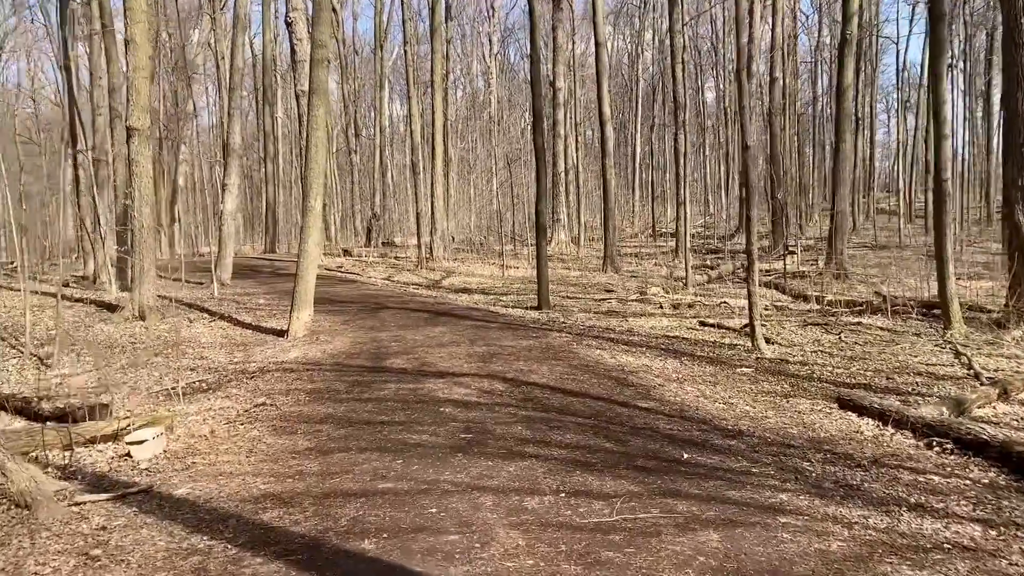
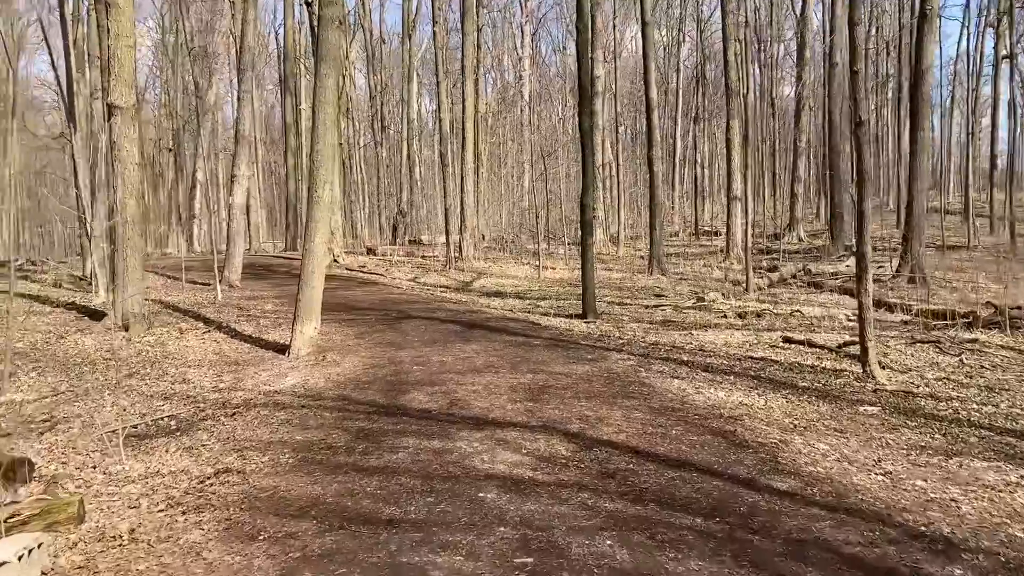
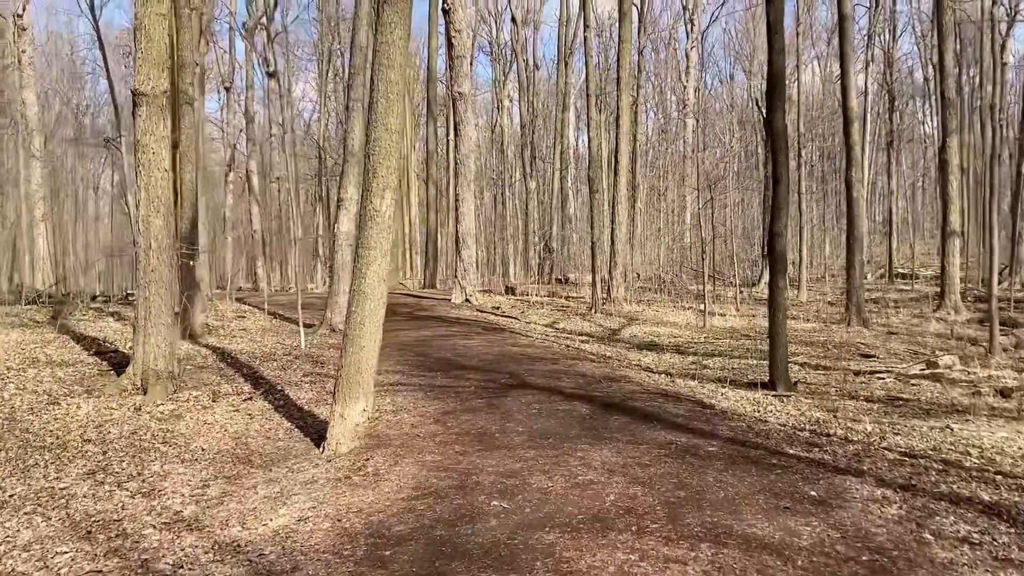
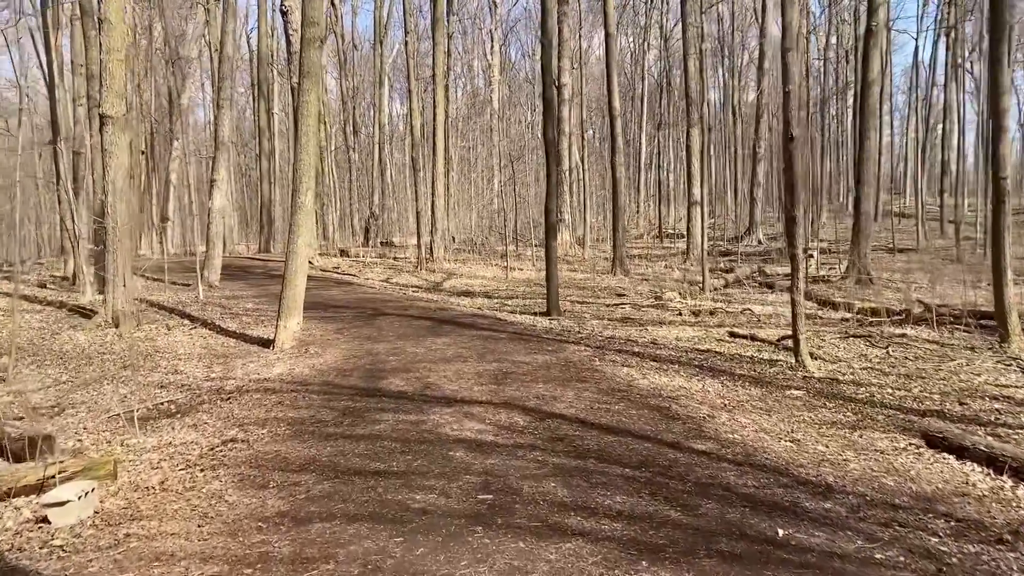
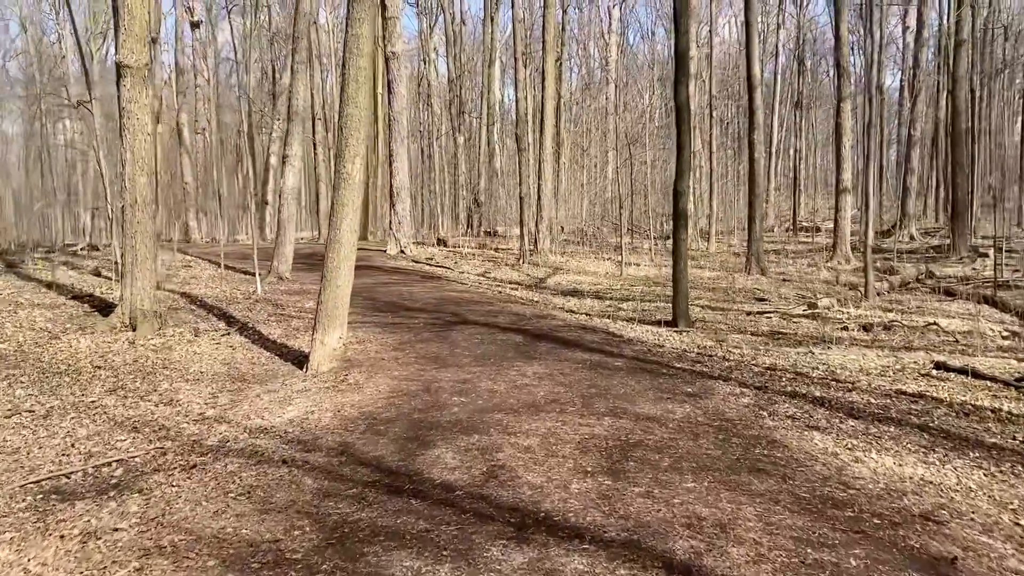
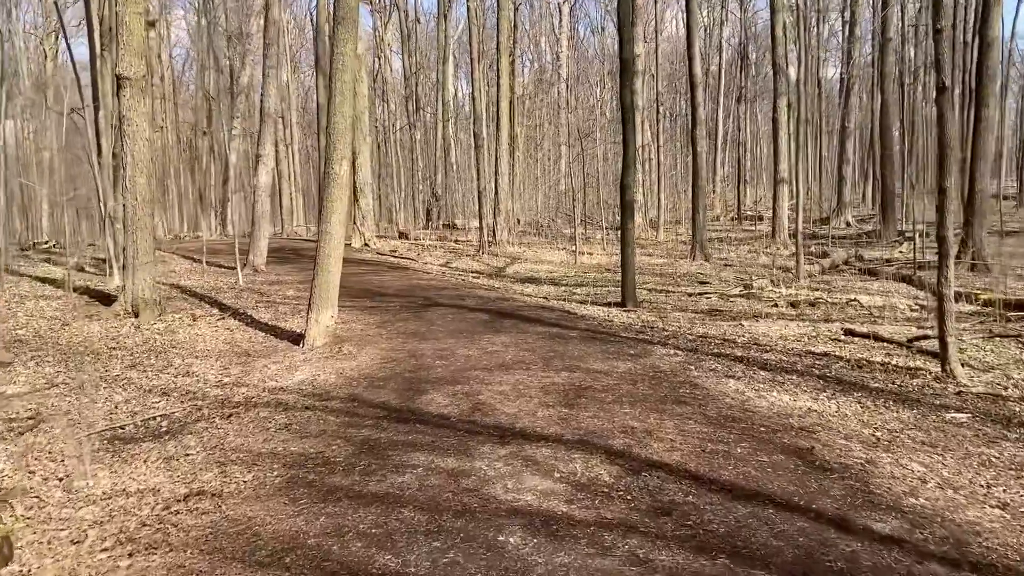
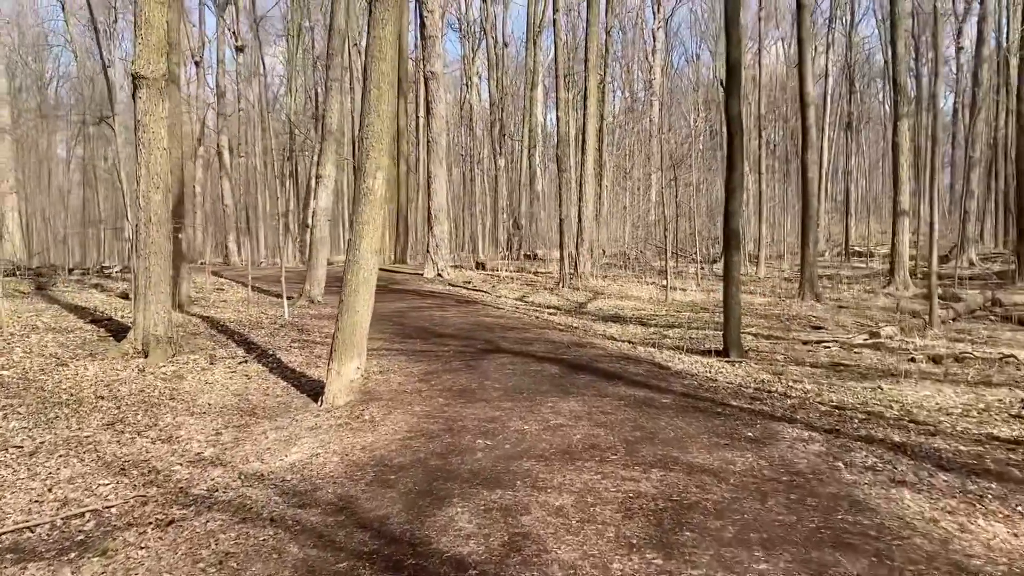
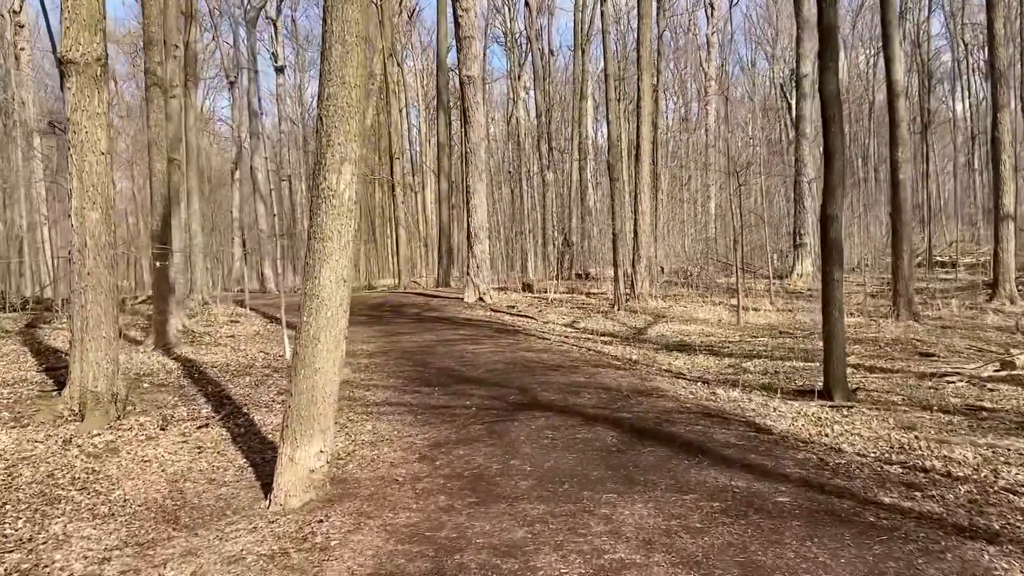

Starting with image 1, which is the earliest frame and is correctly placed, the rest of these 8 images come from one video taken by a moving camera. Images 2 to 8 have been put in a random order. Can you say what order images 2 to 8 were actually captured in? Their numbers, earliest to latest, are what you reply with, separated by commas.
4, 2, 6, 5, 7, 3, 8
